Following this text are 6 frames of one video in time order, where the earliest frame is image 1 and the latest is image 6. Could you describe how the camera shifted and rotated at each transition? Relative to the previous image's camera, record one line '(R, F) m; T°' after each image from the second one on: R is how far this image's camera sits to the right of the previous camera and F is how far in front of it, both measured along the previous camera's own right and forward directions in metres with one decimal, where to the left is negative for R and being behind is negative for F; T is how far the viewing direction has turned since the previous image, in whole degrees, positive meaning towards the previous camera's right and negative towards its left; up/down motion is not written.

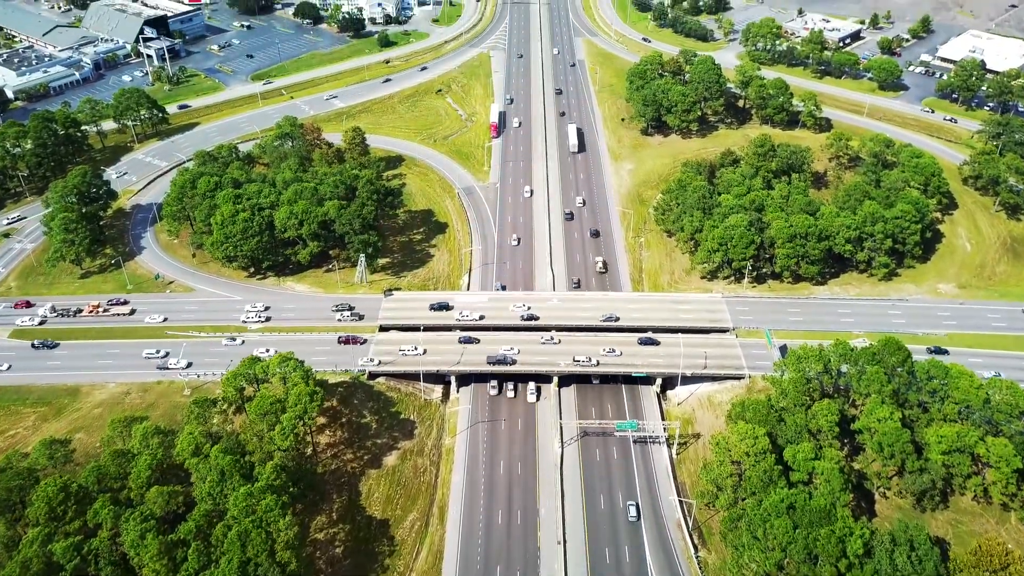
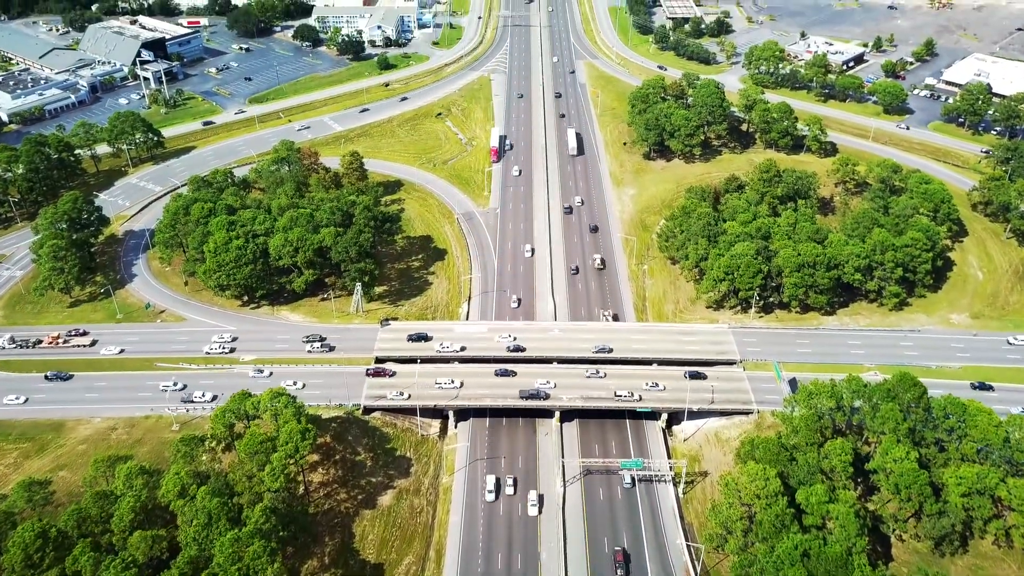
(0.0, +1.2) m; 0°
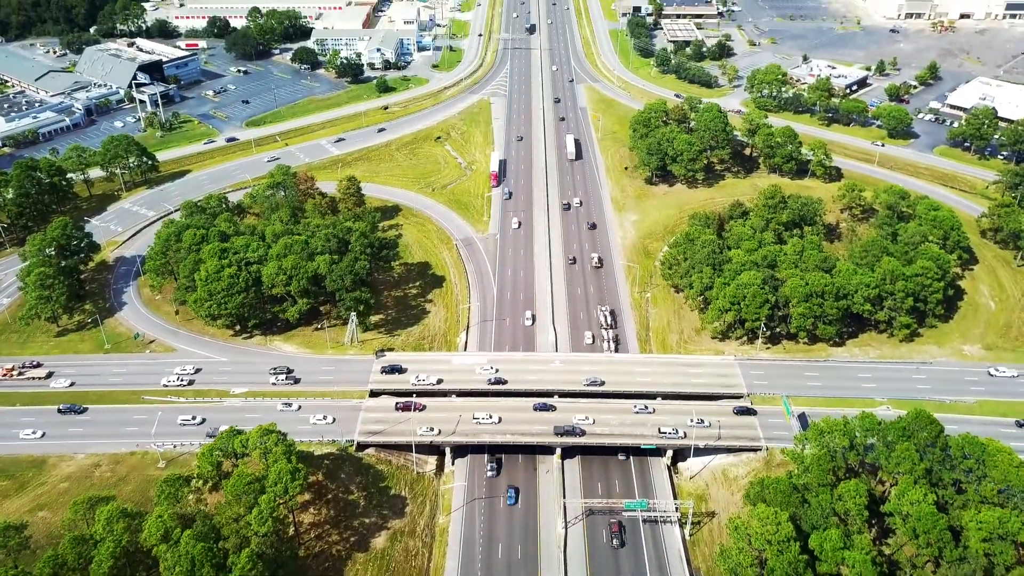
(0.0, +1.2) m; 0°
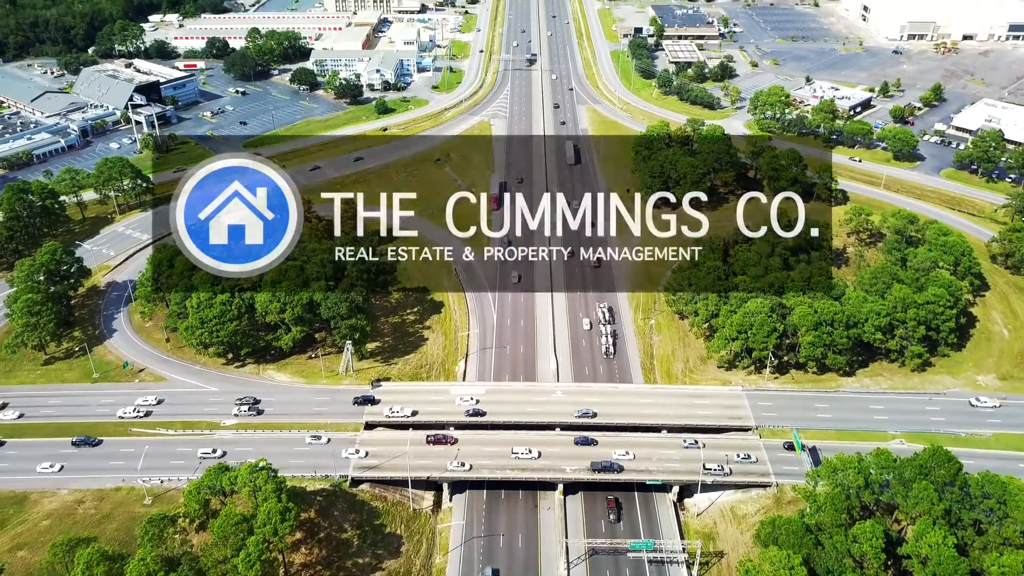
(0.0, +1.2) m; 0°
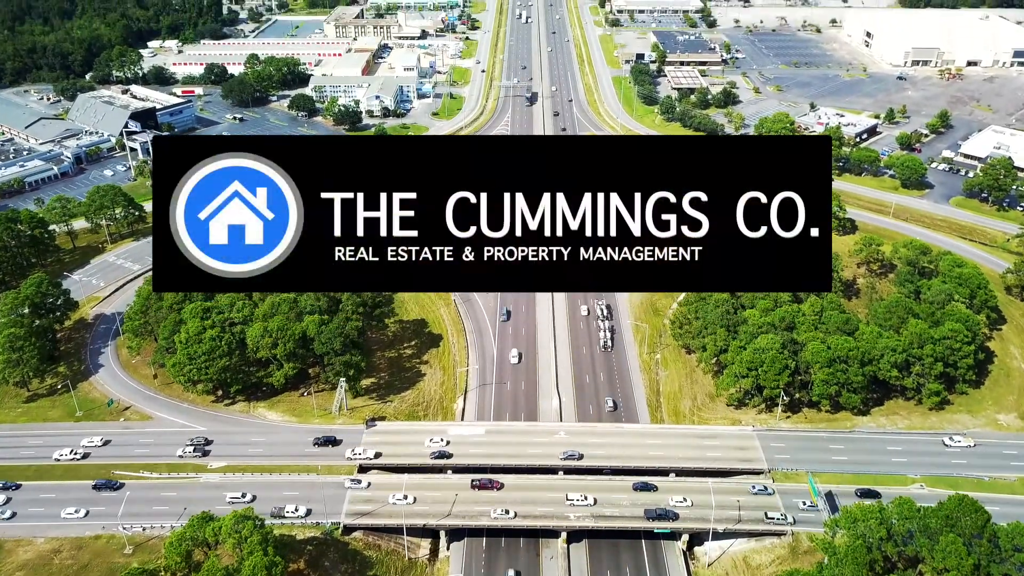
(0.0, +1.5) m; 0°
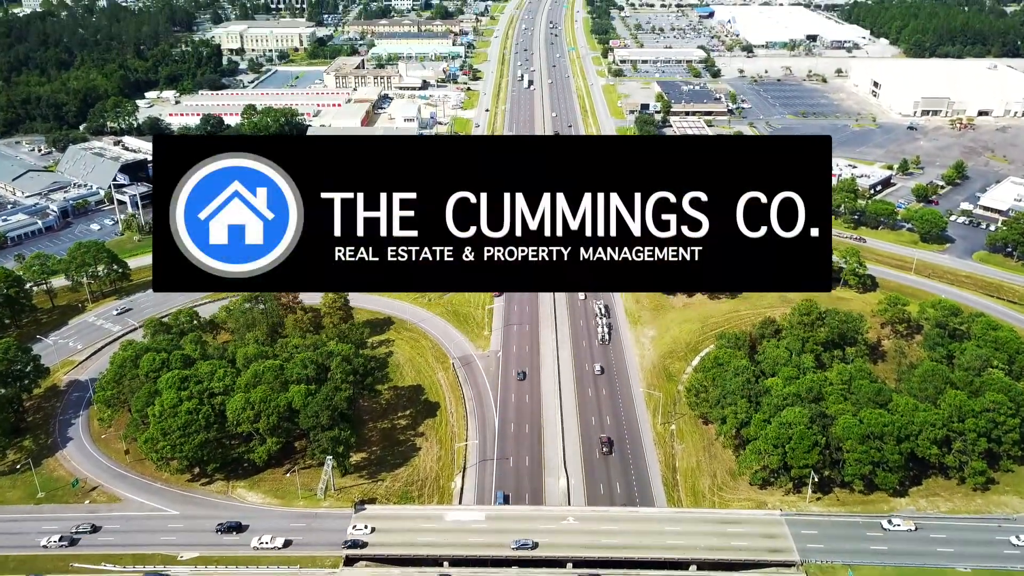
(0.0, +3.1) m; 0°
